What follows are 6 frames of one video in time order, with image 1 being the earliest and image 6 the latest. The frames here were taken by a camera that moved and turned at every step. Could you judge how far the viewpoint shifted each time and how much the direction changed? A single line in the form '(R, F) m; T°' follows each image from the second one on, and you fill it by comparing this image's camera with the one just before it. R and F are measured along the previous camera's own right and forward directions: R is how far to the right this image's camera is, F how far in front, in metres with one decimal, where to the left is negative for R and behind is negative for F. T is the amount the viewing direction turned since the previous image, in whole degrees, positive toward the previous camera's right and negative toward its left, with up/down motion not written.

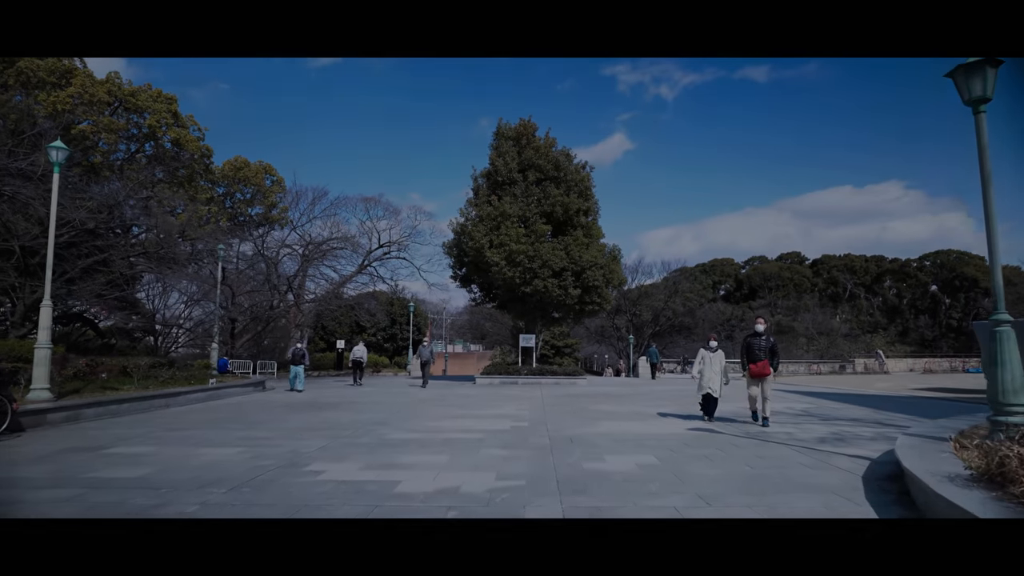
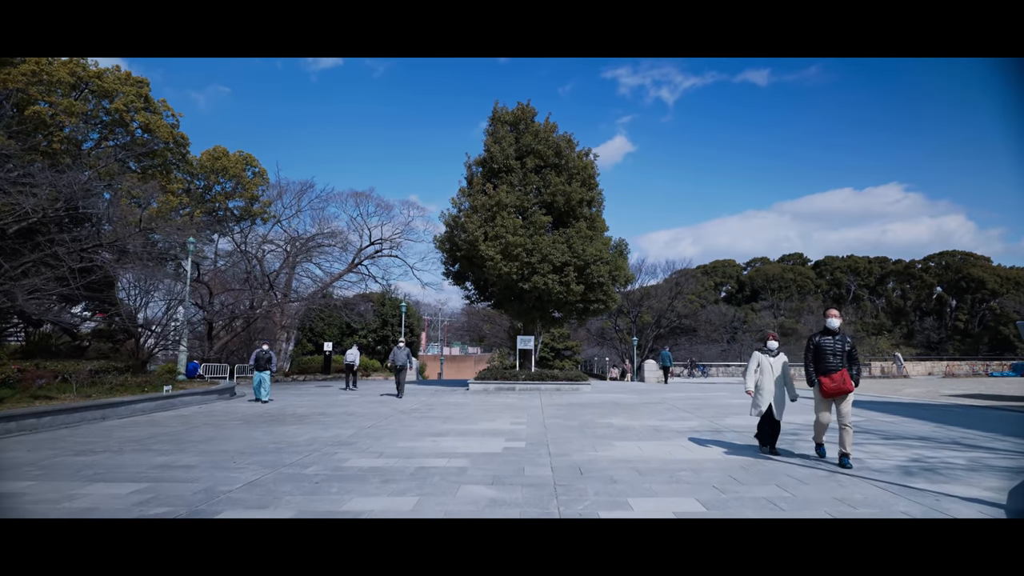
(0.0, +1.2) m; 0°
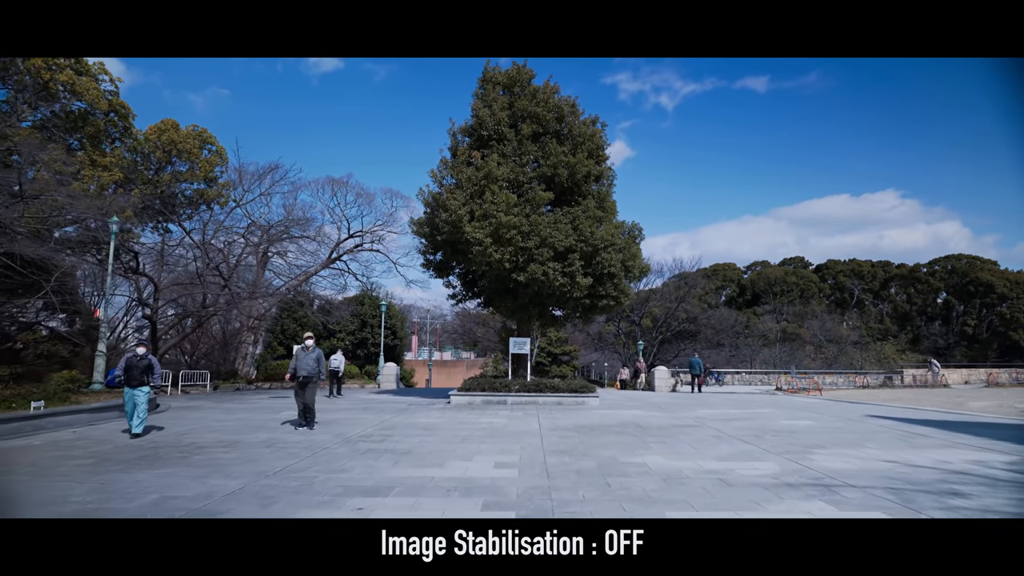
(+0.1, +2.2) m; 0°
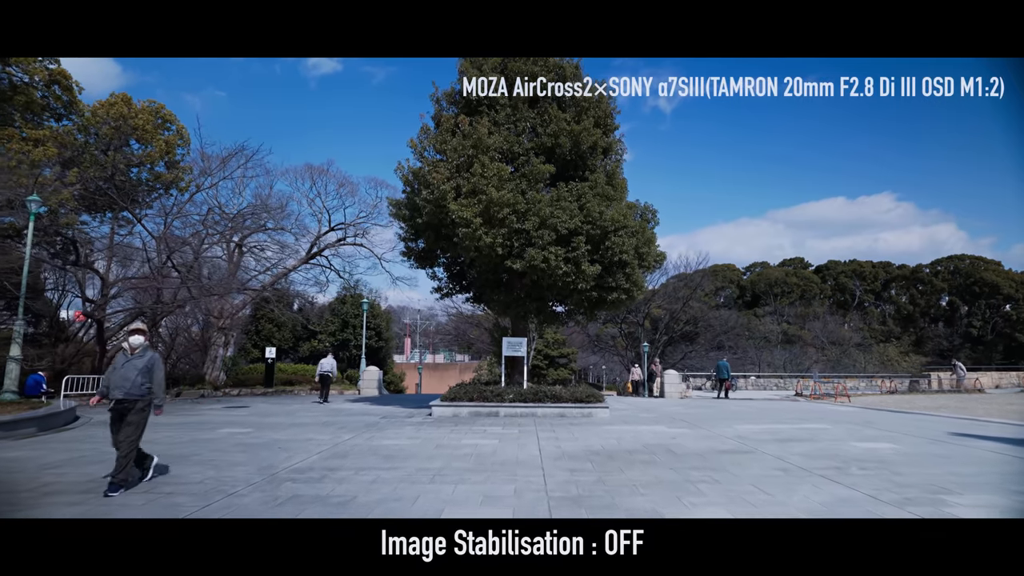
(0.0, +1.6) m; 0°
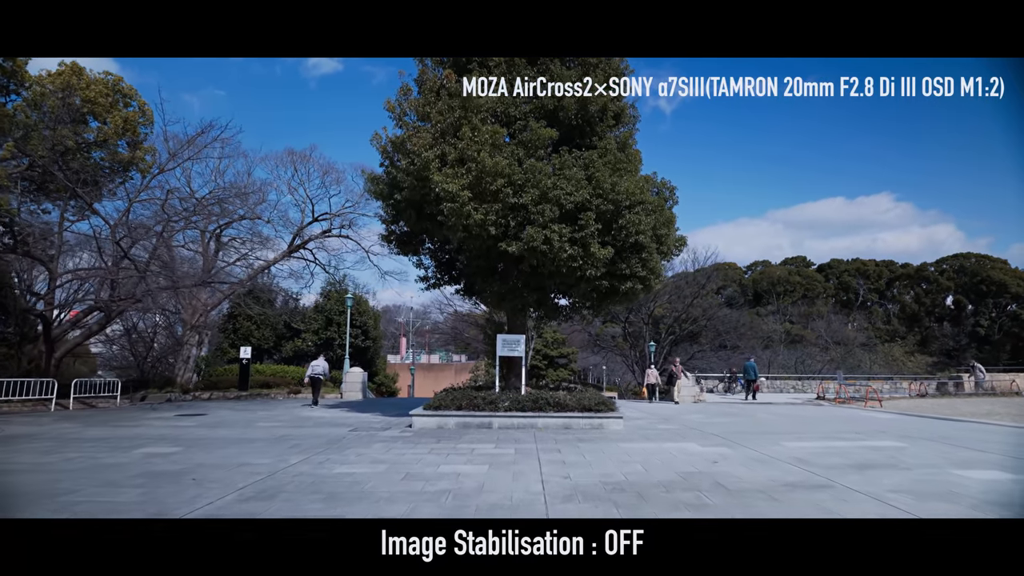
(0.0, +1.3) m; 0°
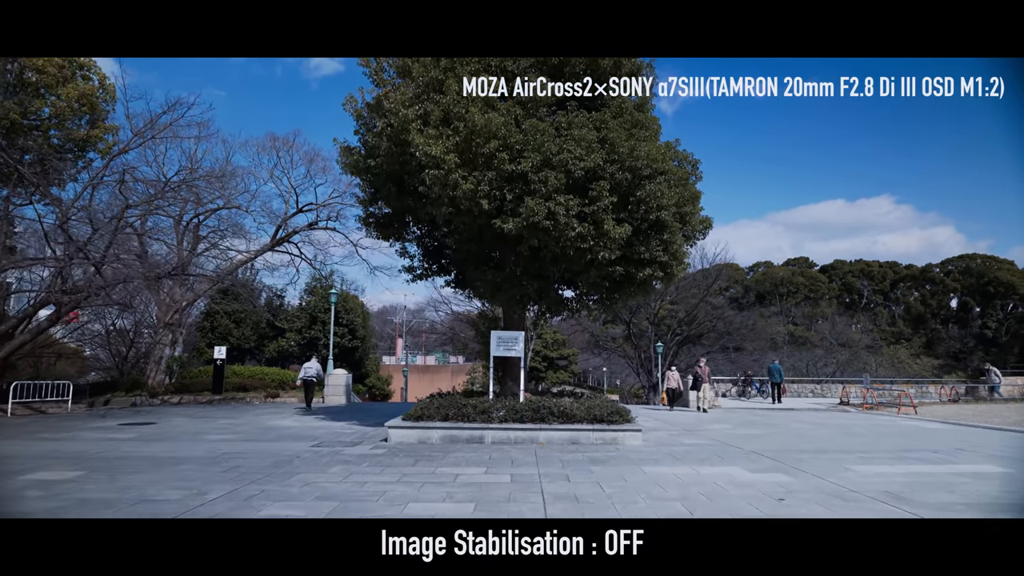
(0.0, +1.2) m; 0°
